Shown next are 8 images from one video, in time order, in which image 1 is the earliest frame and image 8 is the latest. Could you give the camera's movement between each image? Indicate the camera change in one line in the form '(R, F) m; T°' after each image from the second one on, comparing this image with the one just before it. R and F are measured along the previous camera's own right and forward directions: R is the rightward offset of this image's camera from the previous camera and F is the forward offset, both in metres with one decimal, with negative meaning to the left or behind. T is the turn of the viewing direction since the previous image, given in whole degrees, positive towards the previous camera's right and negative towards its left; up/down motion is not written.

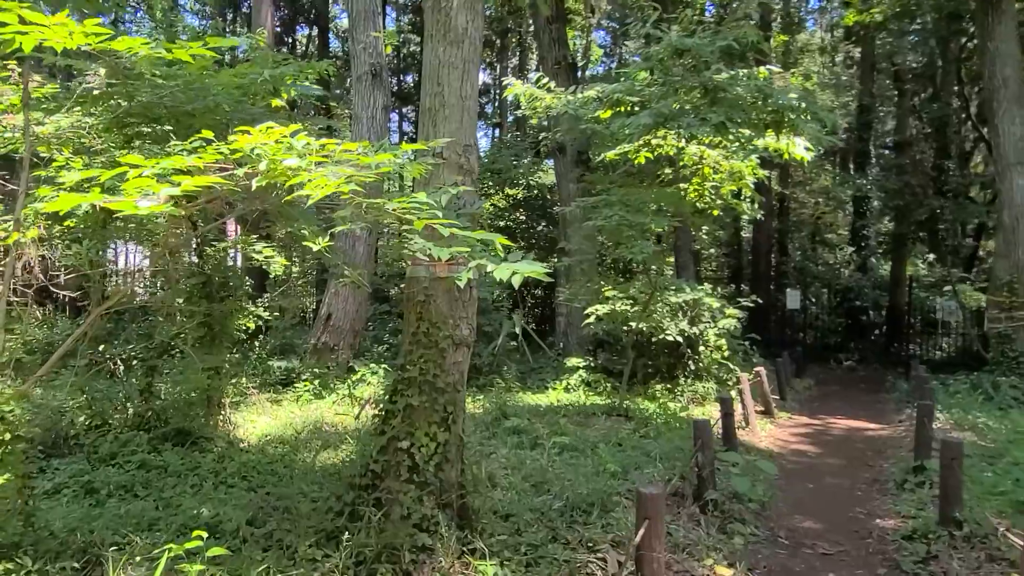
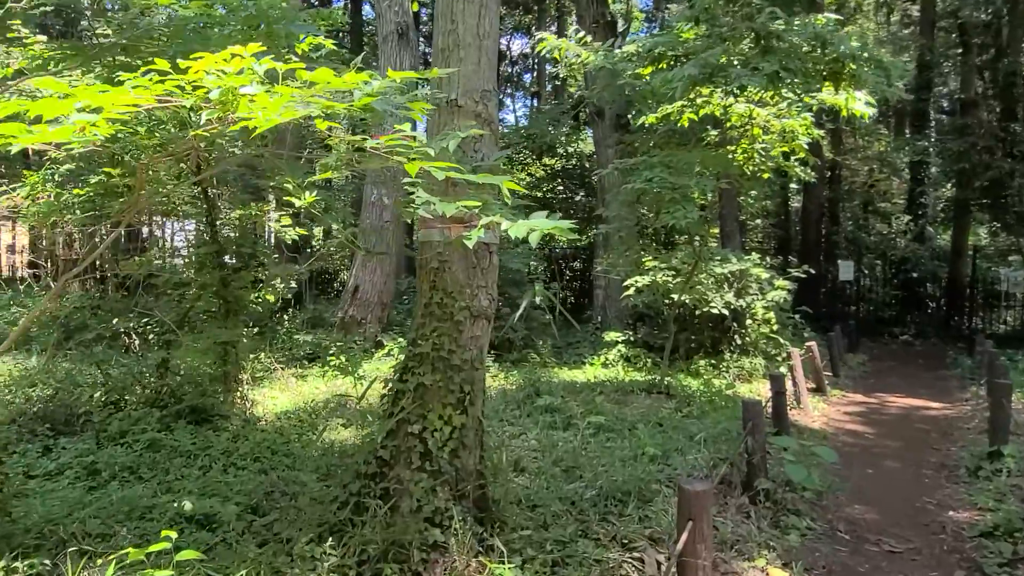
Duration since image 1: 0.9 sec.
(+0.1, +0.5) m; -3°
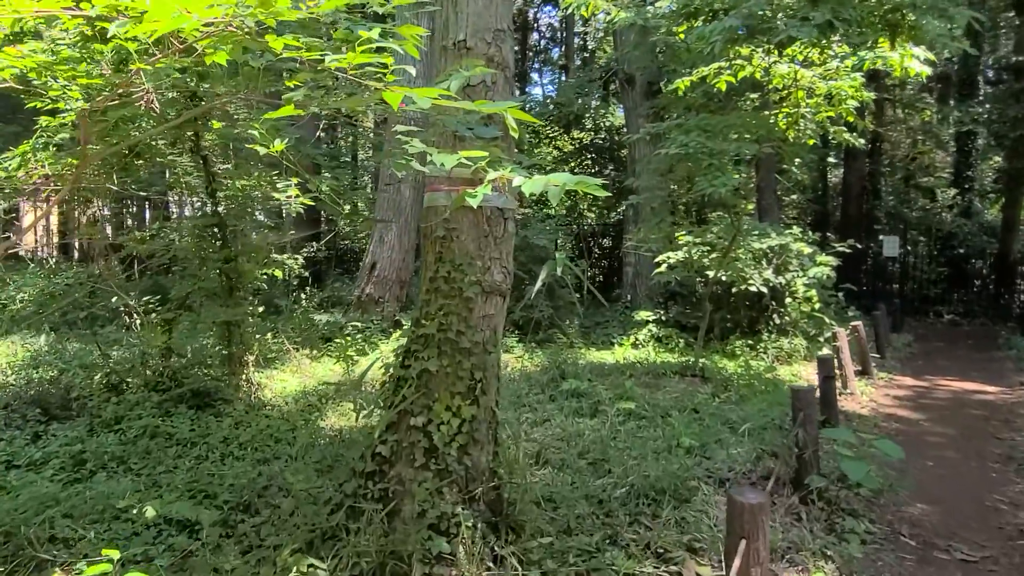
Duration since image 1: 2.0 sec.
(0.0, +0.5) m; -2°
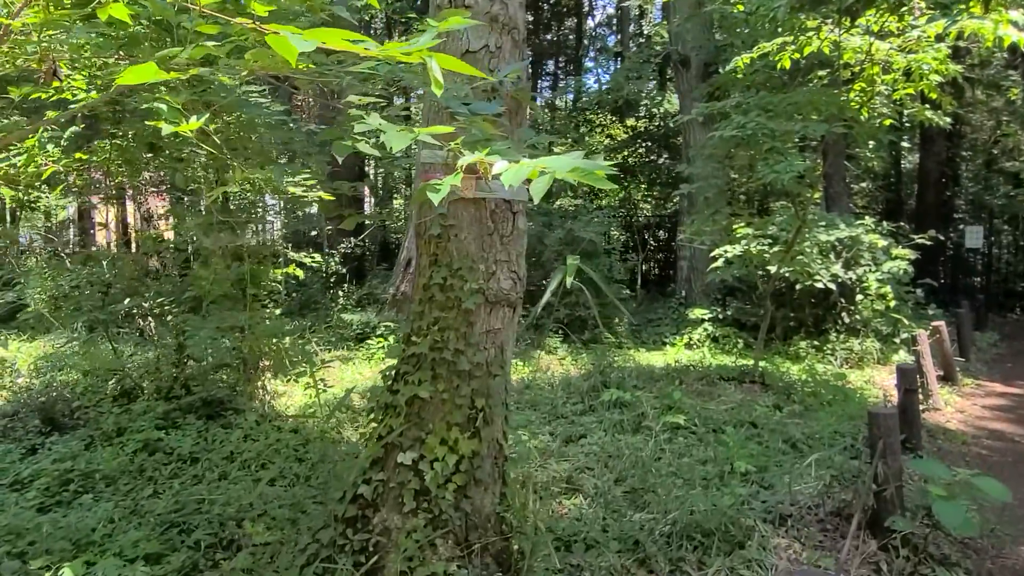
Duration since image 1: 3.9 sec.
(+0.2, +0.5) m; -4°
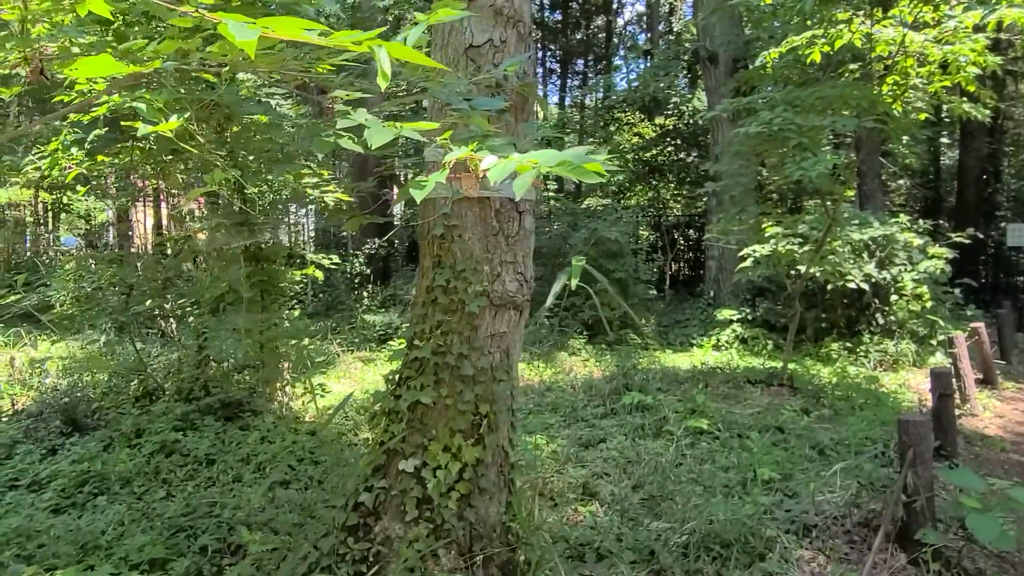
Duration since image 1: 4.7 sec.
(+0.1, +0.1) m; -2°
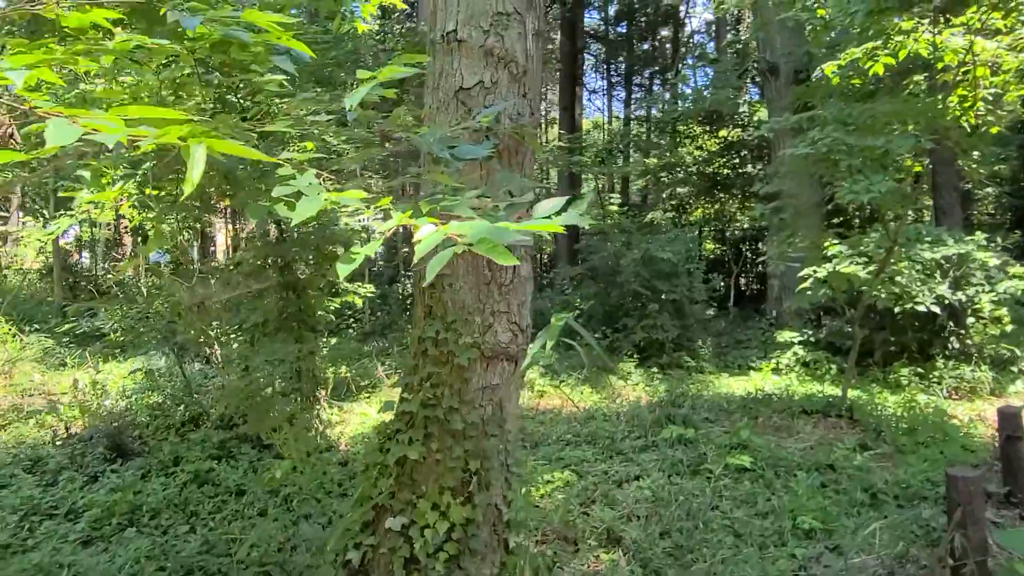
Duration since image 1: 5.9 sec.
(+0.3, +0.1) m; -5°
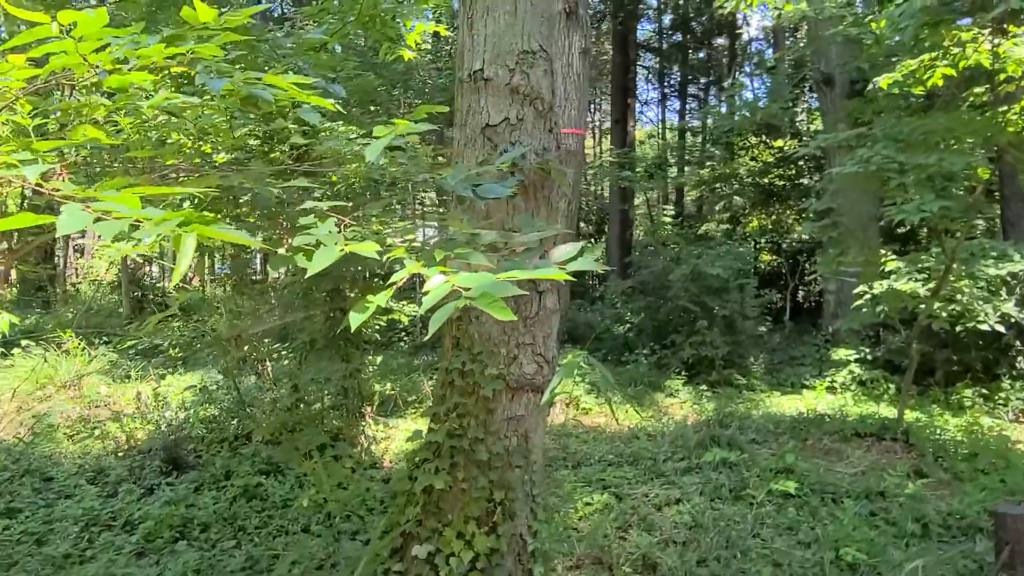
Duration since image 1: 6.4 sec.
(+0.1, 0.0) m; -4°
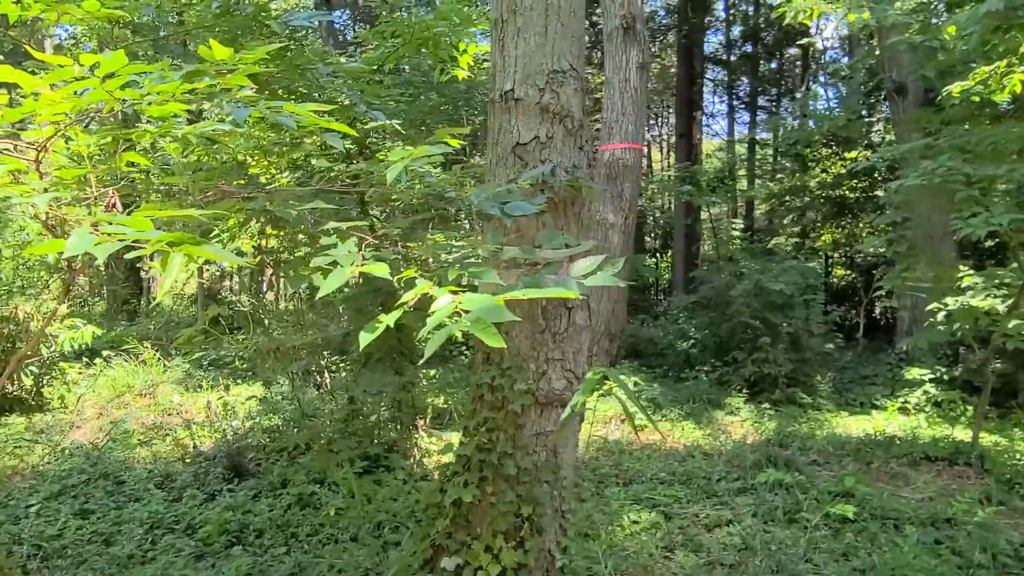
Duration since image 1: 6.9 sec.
(+0.1, 0.0) m; -5°
